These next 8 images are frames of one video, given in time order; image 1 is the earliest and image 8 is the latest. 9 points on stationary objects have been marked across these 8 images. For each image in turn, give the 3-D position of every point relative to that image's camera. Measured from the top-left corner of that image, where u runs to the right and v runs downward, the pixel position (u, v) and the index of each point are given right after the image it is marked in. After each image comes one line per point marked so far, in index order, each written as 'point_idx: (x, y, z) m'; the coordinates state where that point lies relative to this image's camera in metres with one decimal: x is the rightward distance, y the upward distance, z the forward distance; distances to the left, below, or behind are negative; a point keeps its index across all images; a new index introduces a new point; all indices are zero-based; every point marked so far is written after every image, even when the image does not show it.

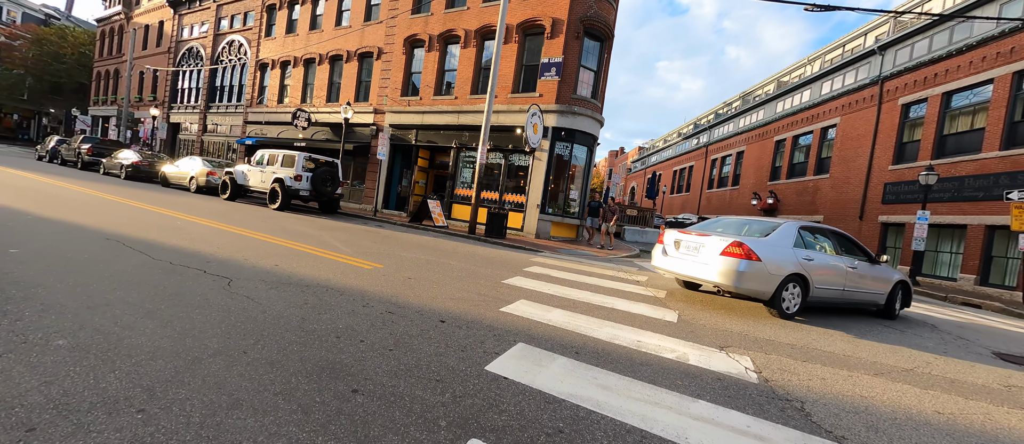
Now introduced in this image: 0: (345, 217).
0: (-6.5, +0.2, +14.3) m
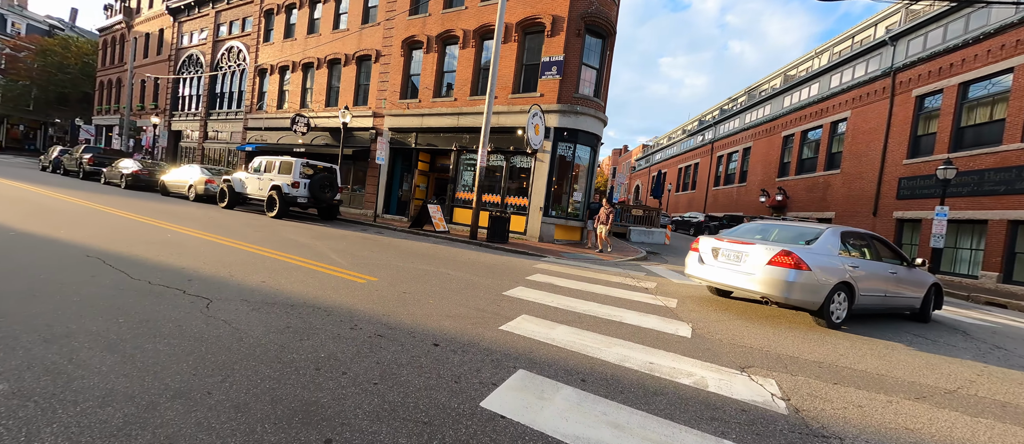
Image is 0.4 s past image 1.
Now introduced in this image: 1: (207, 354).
0: (-6.3, 0.0, +14.0) m
1: (-2.4, -1.0, +2.9) m
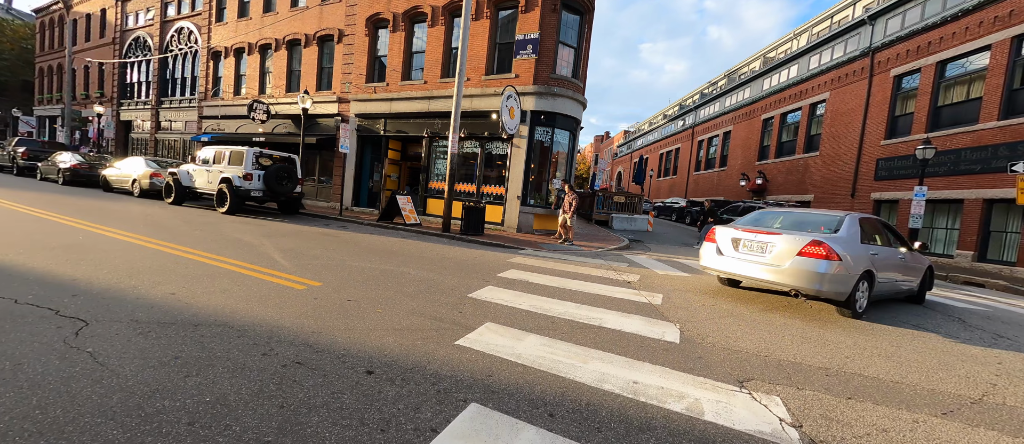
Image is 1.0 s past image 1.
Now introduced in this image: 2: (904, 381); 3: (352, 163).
0: (-7.2, +0.2, +13.0) m
1: (-2.8, -1.1, +2.1) m
2: (+3.5, -1.4, +3.3) m
3: (-6.8, +2.5, +15.8) m
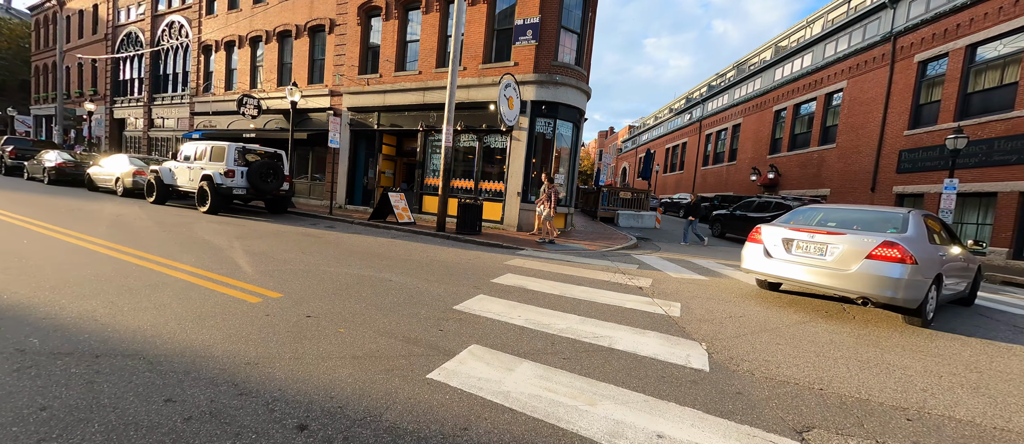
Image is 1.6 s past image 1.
0: (-7.2, +0.2, +12.4) m
1: (-2.9, -1.1, +1.4) m
2: (+3.4, -1.4, +2.5) m
3: (-6.8, +2.5, +15.1) m
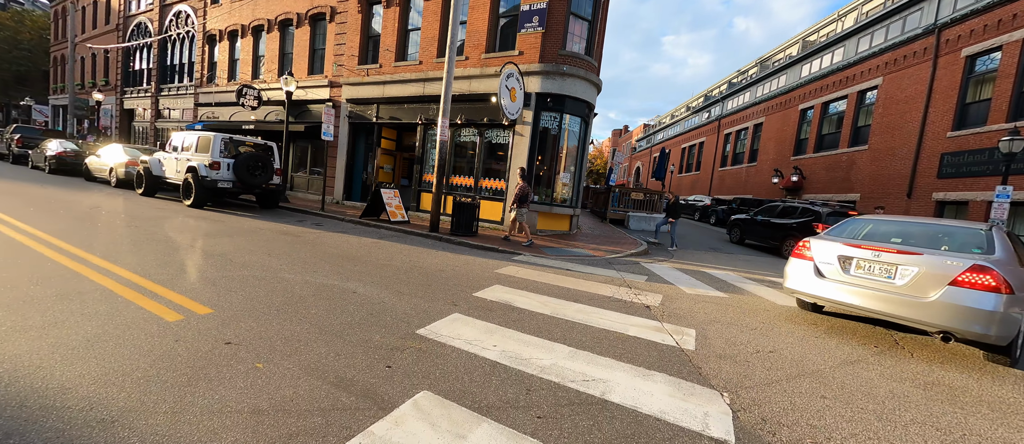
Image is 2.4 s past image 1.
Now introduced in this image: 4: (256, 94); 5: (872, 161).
0: (-7.1, +0.3, +11.8) m
1: (-3.2, -1.1, +0.7) m
2: (+3.1, -1.6, +1.6) m
3: (-6.6, +2.7, +14.5) m
4: (-11.2, +5.6, +16.2) m
5: (+16.6, +2.8, +17.1) m
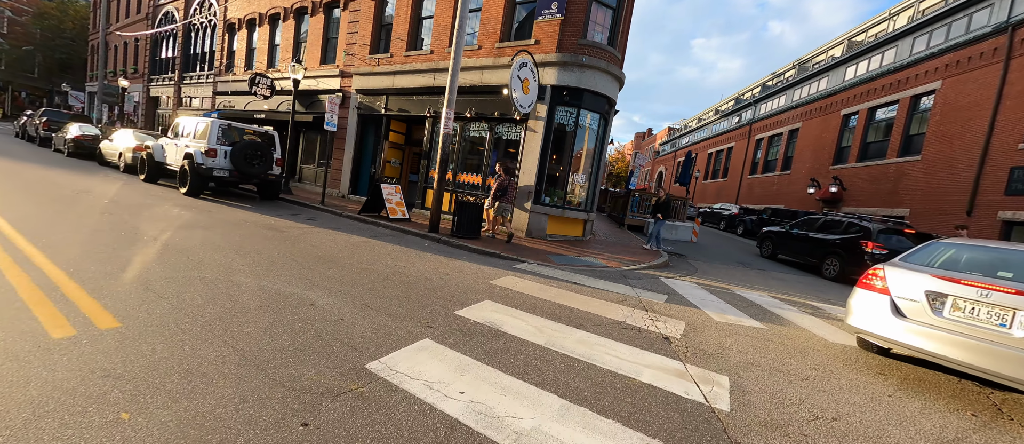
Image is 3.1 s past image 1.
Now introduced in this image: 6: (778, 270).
0: (-6.8, +0.6, +11.3) m
1: (-3.5, -1.1, +0.1) m
2: (+2.8, -1.8, +0.7) m
3: (-6.0, +2.9, +14.0) m
4: (-10.5, +6.0, +16.0) m
5: (+17.2, +2.0, +15.4) m
6: (+7.8, -1.4, +10.9) m
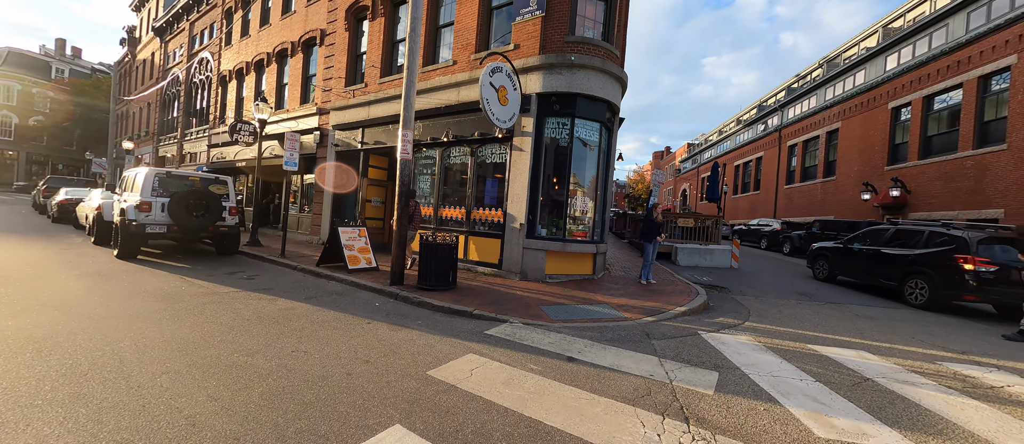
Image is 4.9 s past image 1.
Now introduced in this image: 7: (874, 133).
0: (-7.0, -1.0, +9.8) m
1: (-4.3, -1.4, -1.7) m
2: (+2.1, -1.6, -1.6) m
3: (-6.2, +1.2, +12.6) m
4: (-10.7, +3.8, +15.1) m
5: (+17.1, +2.0, +12.6) m
6: (+7.7, -1.8, +8.3) m
7: (+18.2, +4.4, +18.6) m
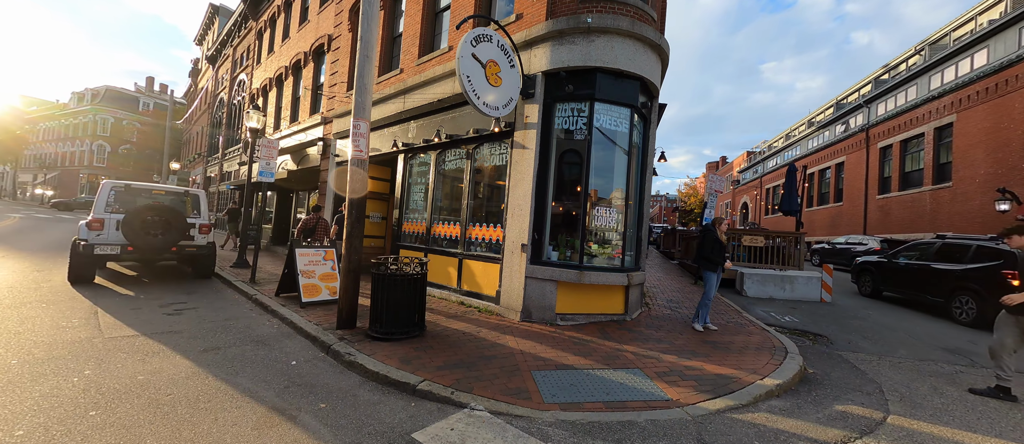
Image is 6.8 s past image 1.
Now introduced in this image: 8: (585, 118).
0: (-6.7, -1.4, +8.6) m
1: (-5.5, -1.3, -3.2) m
2: (+0.8, -1.5, -3.8) m
3: (-5.6, +0.6, +11.3) m
4: (-9.7, +3.1, +14.5) m
5: (+17.6, +1.5, +8.5) m
6: (+7.7, -2.1, +5.3) m
7: (+19.3, +3.8, +14.5) m
8: (+1.3, +1.7, +6.1) m
